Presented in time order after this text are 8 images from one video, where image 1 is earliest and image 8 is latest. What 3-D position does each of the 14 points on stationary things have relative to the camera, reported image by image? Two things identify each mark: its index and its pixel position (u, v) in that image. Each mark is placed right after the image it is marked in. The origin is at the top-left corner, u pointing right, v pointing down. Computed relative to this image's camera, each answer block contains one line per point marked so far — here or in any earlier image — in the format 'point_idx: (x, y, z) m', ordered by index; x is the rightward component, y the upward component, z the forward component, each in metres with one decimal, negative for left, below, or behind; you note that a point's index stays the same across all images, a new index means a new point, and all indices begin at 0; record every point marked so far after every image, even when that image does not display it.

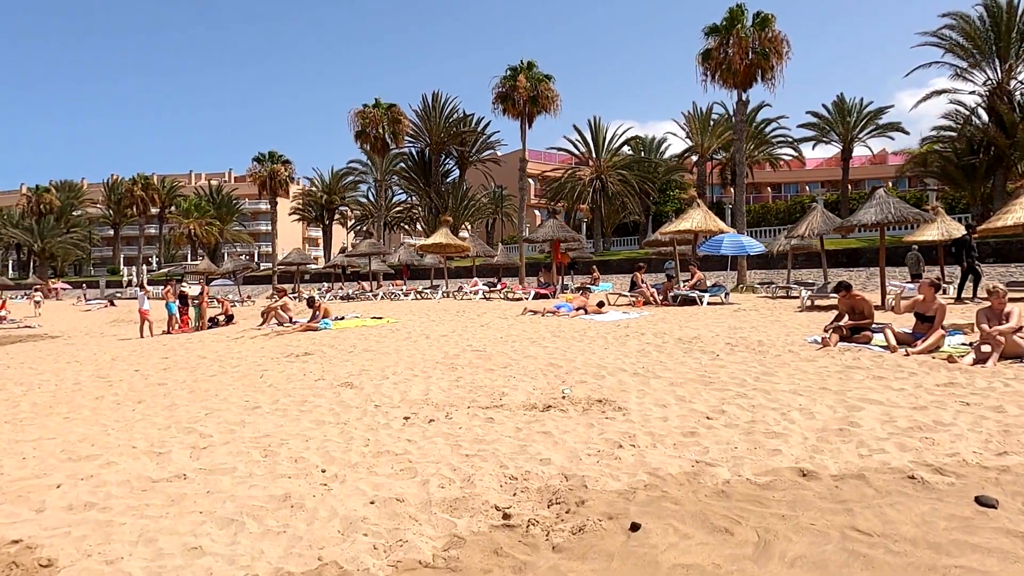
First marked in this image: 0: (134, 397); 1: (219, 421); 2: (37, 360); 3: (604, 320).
0: (-3.6, -1.0, +6.2) m
1: (-2.3, -1.1, +5.2) m
2: (-7.1, -1.1, +9.9) m
3: (+1.4, -0.5, +10.0) m
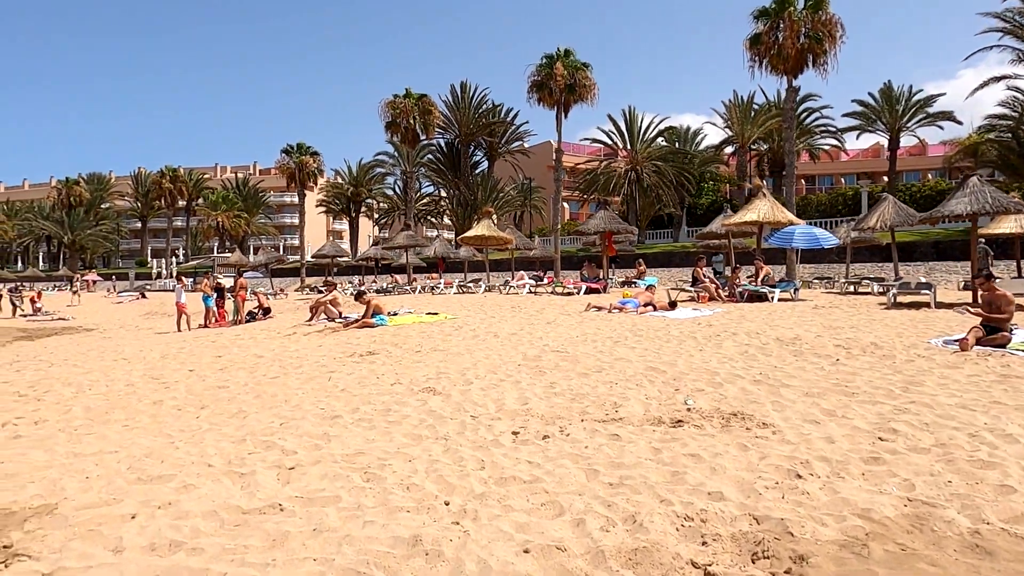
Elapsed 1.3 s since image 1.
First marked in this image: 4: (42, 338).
0: (-2.7, -1.0, +5.6) m
1: (-1.4, -1.0, +4.5) m
2: (-6.1, -1.0, +9.4) m
3: (+2.3, -0.4, +9.3) m
4: (-11.6, -1.2, +16.2) m
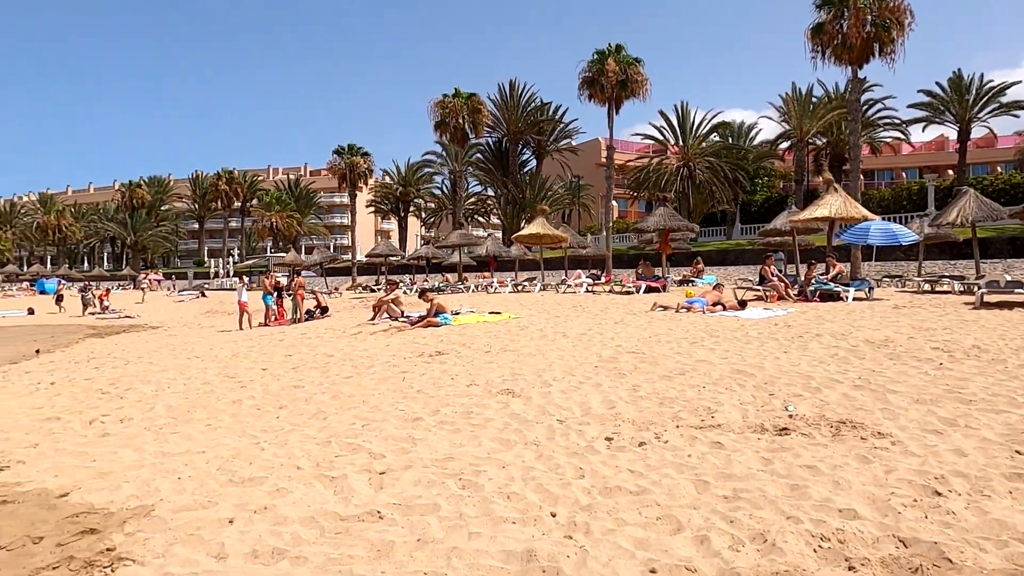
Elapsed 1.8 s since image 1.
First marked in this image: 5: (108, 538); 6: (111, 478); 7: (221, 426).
0: (-2.0, -1.0, +5.6) m
1: (-0.8, -1.0, +4.4) m
2: (-5.2, -1.0, +9.6) m
3: (+3.3, -0.4, +8.9) m
4: (-10.2, -1.2, +16.8) m
5: (-1.9, -1.2, +3.2) m
6: (-2.4, -1.2, +4.0) m
7: (-2.2, -1.1, +5.0) m
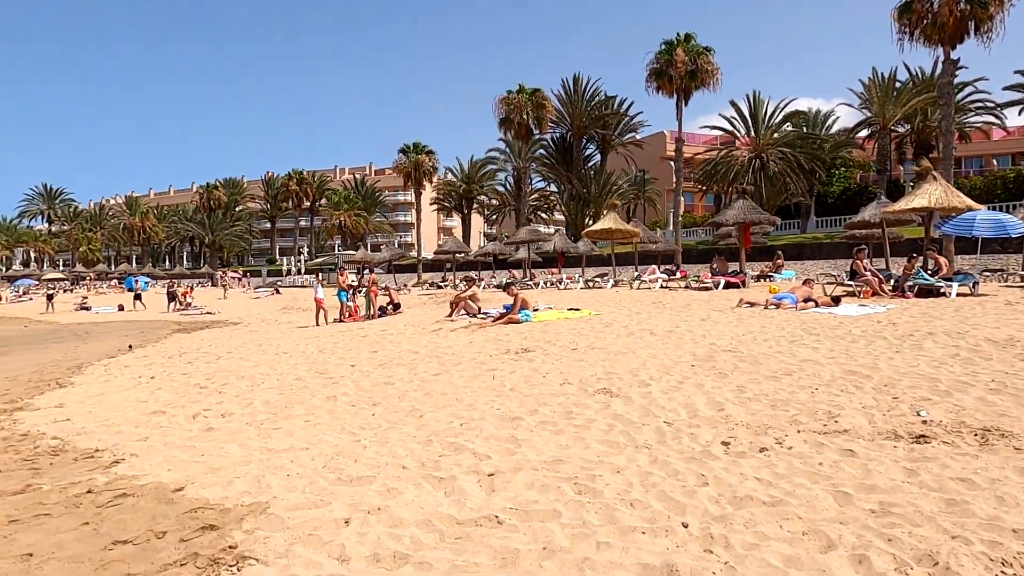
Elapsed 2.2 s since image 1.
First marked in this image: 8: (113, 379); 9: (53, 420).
0: (-1.2, -0.9, +5.6) m
1: (-0.2, -1.0, +4.3) m
2: (-4.0, -0.9, +9.8) m
3: (+4.3, -0.3, +8.4) m
4: (-8.3, -1.1, +17.4) m
5: (-1.4, -1.2, +3.2) m
6: (-1.8, -1.1, +4.0) m
7: (-1.5, -1.0, +5.0) m
8: (-5.0, -1.1, +8.2) m
9: (-4.0, -1.2, +5.8) m
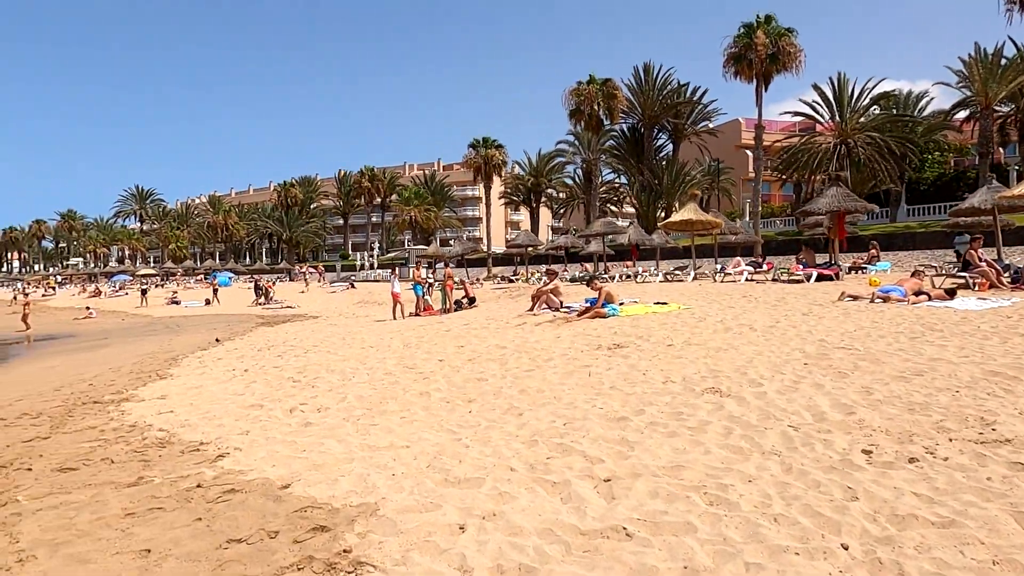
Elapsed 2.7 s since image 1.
0: (-0.4, -0.9, +5.5) m
1: (+0.5, -0.9, +4.1) m
2: (-2.8, -0.8, +10.0) m
3: (+5.4, -0.2, +7.7) m
4: (-6.3, -1.0, +17.9) m
5: (-0.8, -1.2, +3.0) m
6: (-1.1, -1.1, +3.9) m
7: (-0.7, -1.0, +4.9) m
8: (-3.9, -1.1, +8.4) m
9: (-3.2, -1.1, +5.9) m
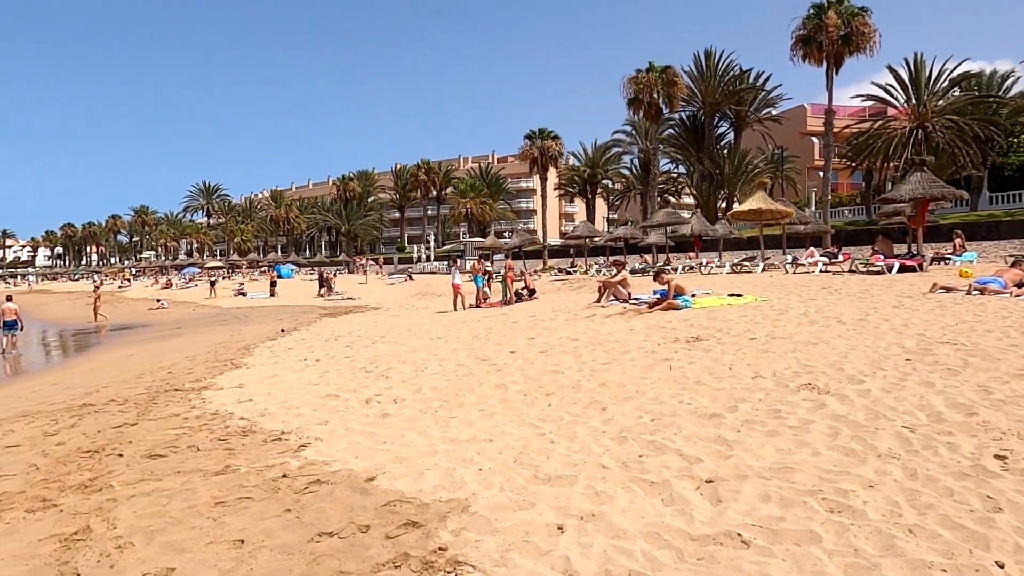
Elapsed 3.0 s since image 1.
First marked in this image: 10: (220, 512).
0: (+0.2, -0.8, +5.3) m
1: (+1.0, -0.9, +3.9) m
2: (-1.8, -0.7, +10.0) m
3: (+6.2, -0.1, +7.1) m
4: (-4.7, -0.8, +18.2) m
5: (-0.3, -1.1, +2.9) m
6: (-0.6, -1.0, +3.9) m
7: (-0.1, -0.9, +4.8) m
8: (-3.0, -0.9, +8.5) m
9: (-2.5, -1.0, +6.0) m
10: (-1.5, -1.2, +3.4) m
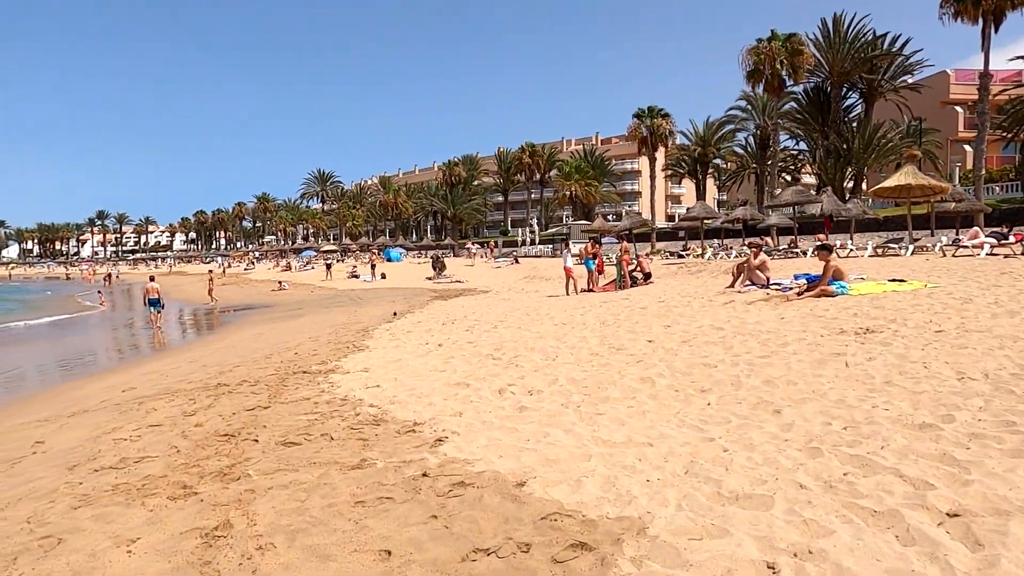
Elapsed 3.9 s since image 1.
0: (+1.3, -0.7, +4.7) m
1: (+1.9, -0.8, +3.2) m
2: (0.0, -0.4, +9.6) m
3: (+7.5, 0.0, +5.6) m
4: (-1.6, -0.3, +18.2) m
5: (+0.4, -1.0, +2.5) m
6: (+0.3, -0.9, +3.4) m
7: (+0.9, -0.8, +4.3) m
8: (-1.4, -0.7, +8.4) m
9: (-1.3, -0.9, +5.8) m
10: (-0.7, -1.1, +3.2) m
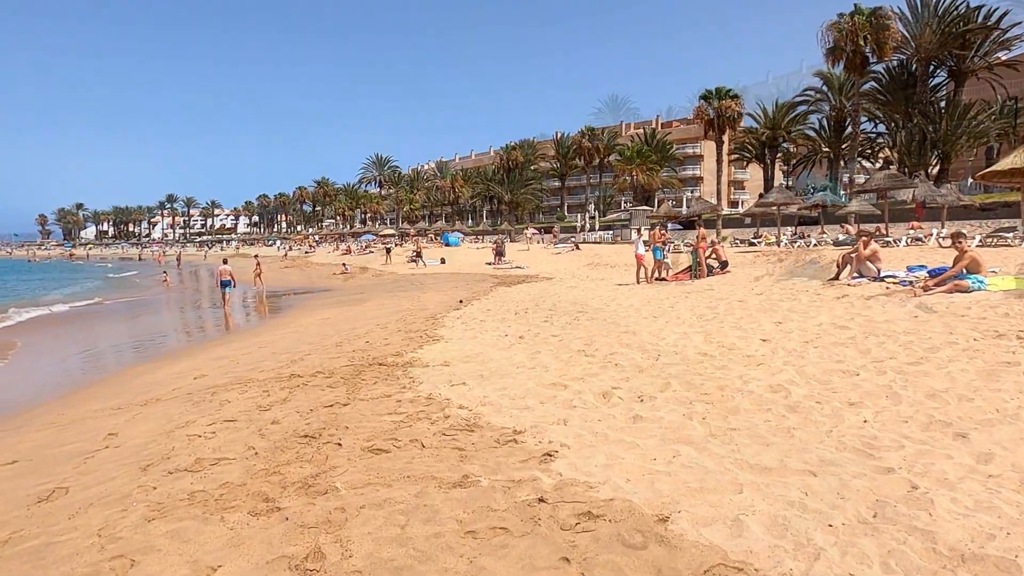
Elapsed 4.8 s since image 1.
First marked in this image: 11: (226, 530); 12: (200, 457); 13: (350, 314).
0: (+2.0, -0.7, +4.1) m
1: (+2.5, -0.8, +2.5) m
2: (+1.1, -0.3, +9.0) m
3: (+8.2, -0.1, +4.4) m
4: (+0.2, +0.1, +17.7) m
5: (+0.9, -1.0, +1.9) m
6: (+0.9, -0.9, +2.8) m
7: (+1.5, -0.8, +3.6) m
8: (-0.4, -0.6, +7.9) m
9: (-0.5, -0.8, +5.4) m
10: (-0.2, -1.0, +2.6) m
11: (-1.3, -1.1, +3.0) m
12: (-1.9, -1.0, +4.1) m
13: (-3.4, -0.5, +13.9) m
